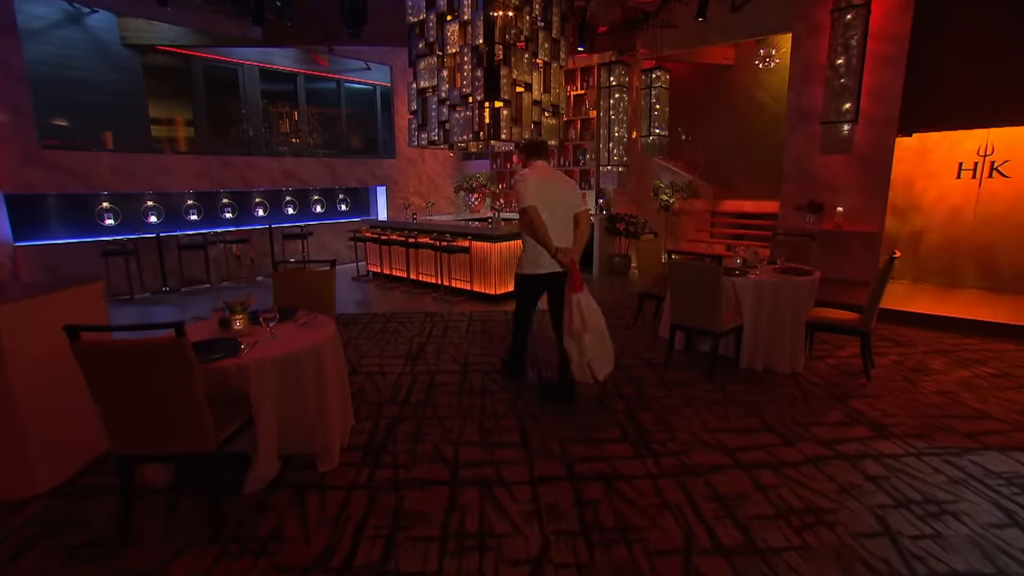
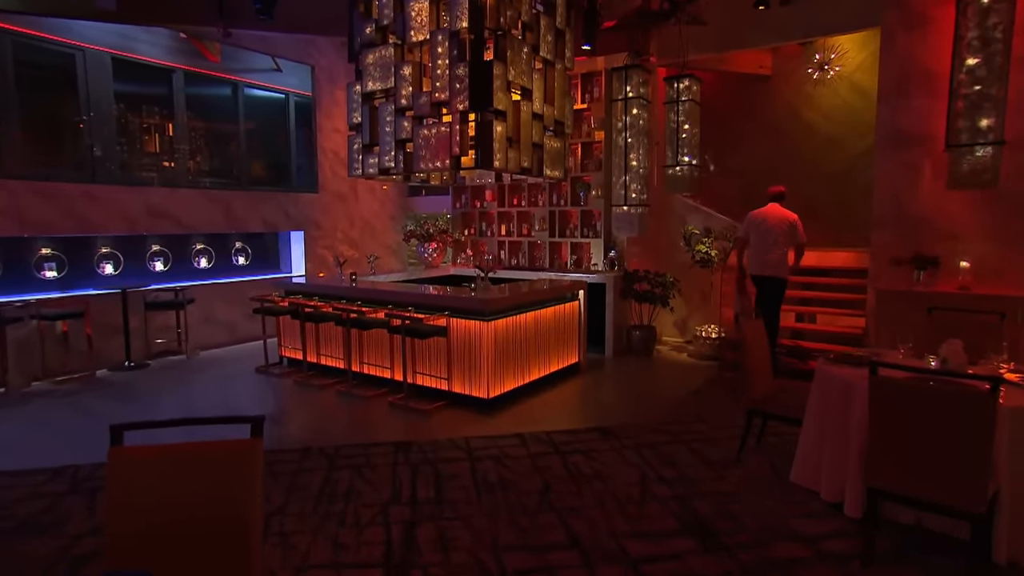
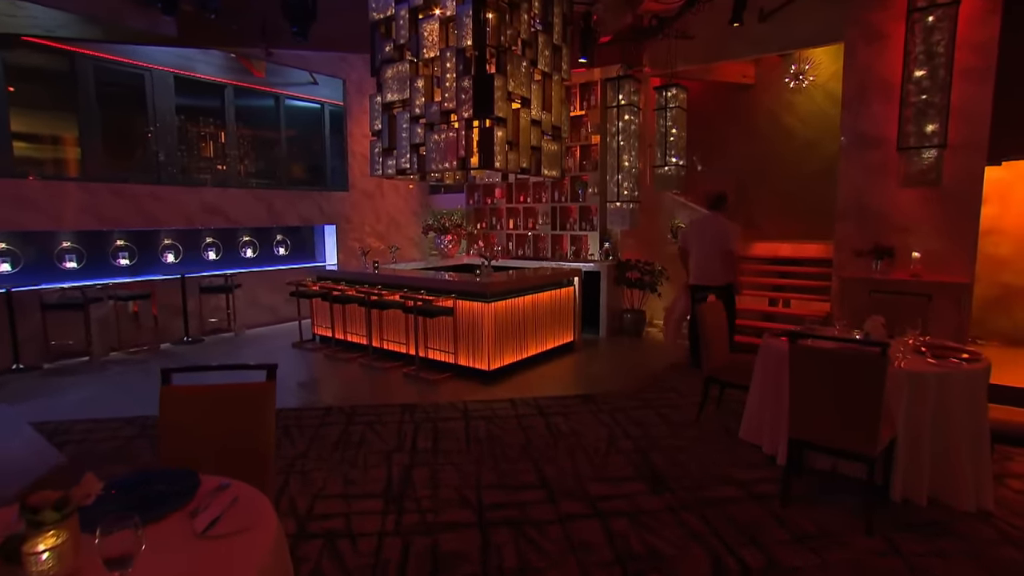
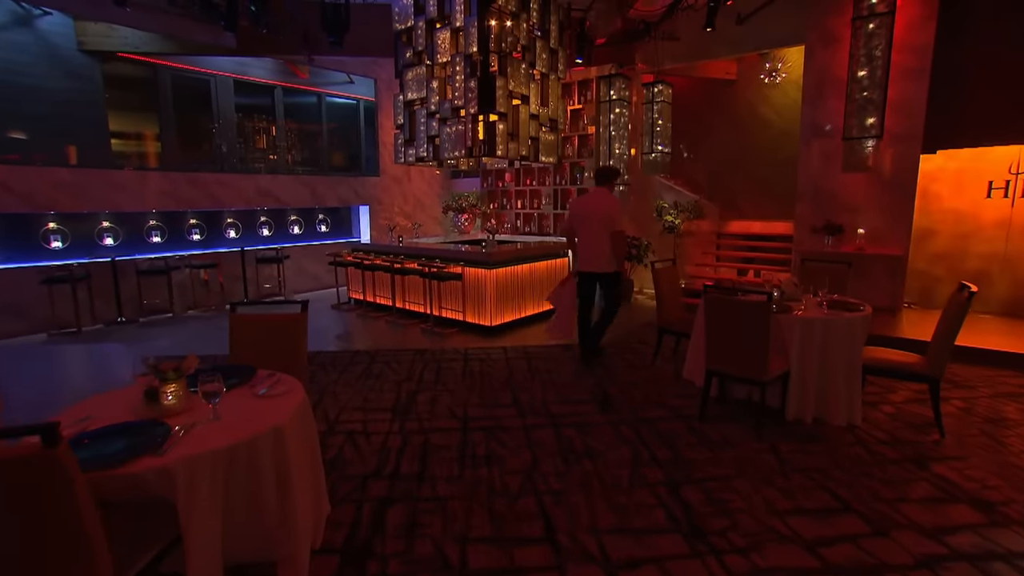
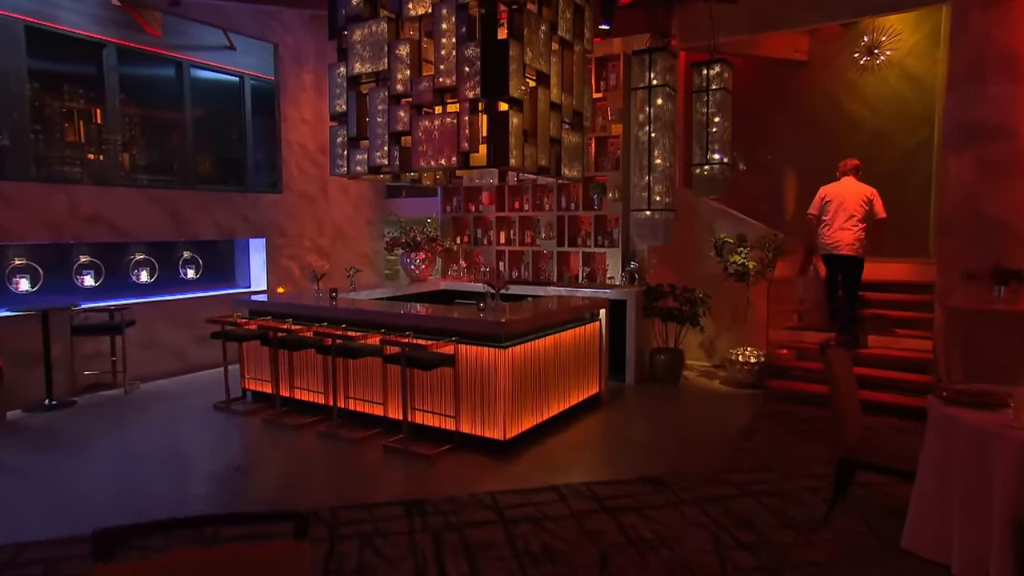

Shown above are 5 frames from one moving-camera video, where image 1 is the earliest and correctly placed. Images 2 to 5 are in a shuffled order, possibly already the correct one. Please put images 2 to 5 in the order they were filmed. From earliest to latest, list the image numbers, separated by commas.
4, 3, 2, 5
